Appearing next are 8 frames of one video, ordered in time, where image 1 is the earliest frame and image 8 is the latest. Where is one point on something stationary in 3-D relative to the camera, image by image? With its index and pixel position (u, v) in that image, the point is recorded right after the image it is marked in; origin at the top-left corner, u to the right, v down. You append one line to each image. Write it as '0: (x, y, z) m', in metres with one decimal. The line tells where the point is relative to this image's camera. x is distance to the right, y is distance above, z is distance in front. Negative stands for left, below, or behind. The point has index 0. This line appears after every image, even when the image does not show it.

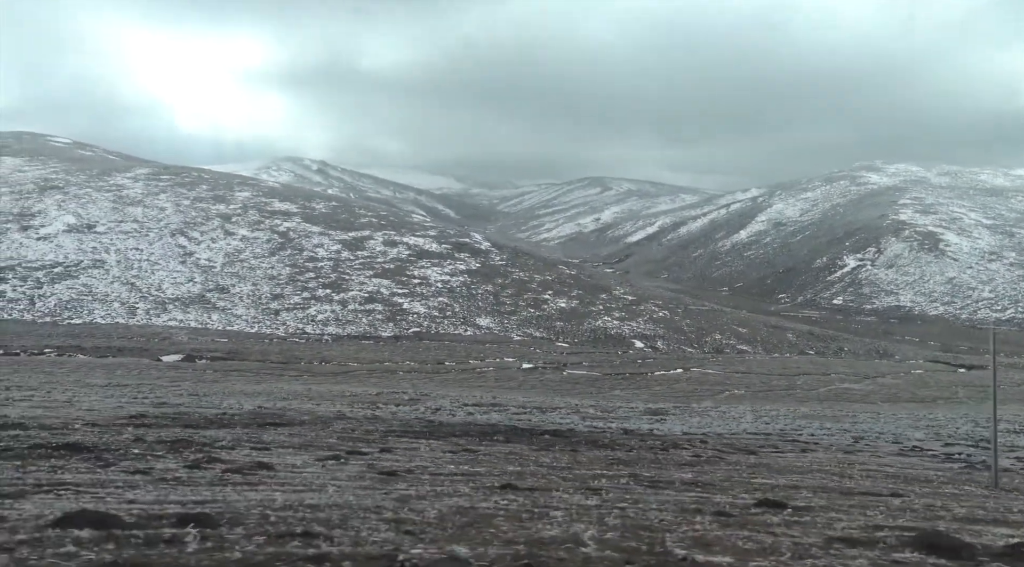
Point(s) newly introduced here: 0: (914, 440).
0: (+6.6, -2.6, +17.4) m
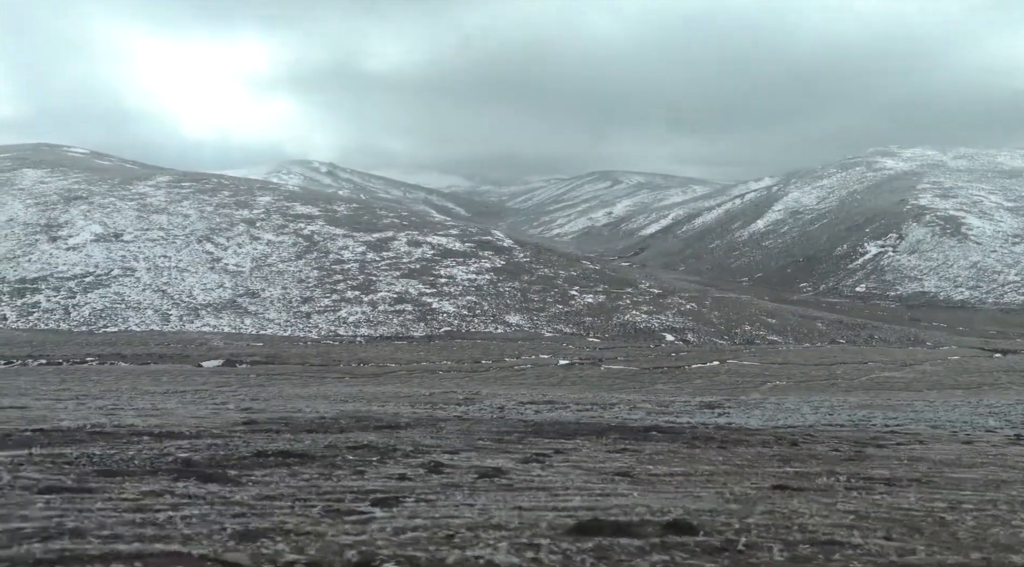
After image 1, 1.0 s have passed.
0: (+7.9, -2.3, +17.3) m
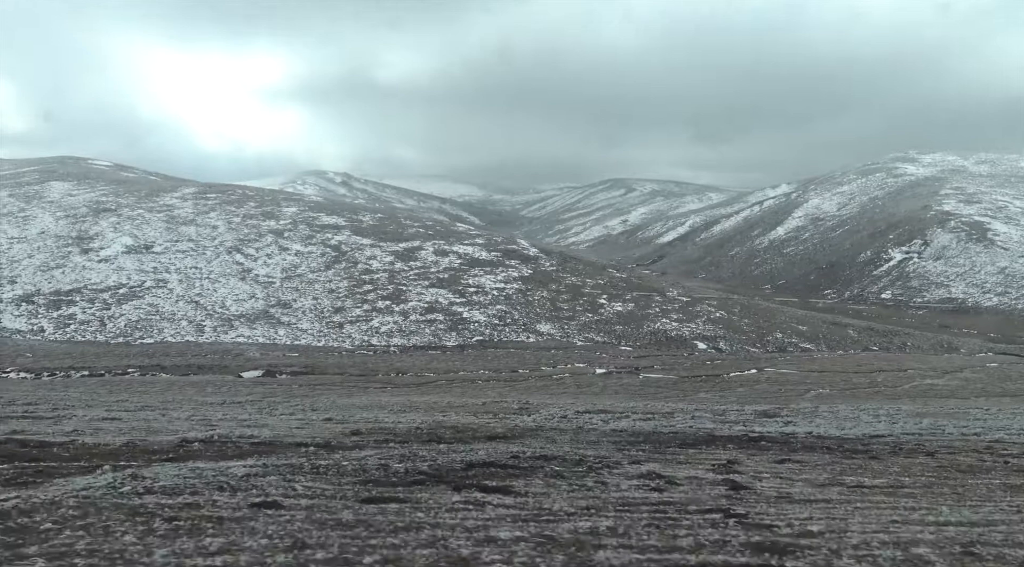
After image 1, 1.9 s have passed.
0: (+9.1, -2.4, +17.1) m
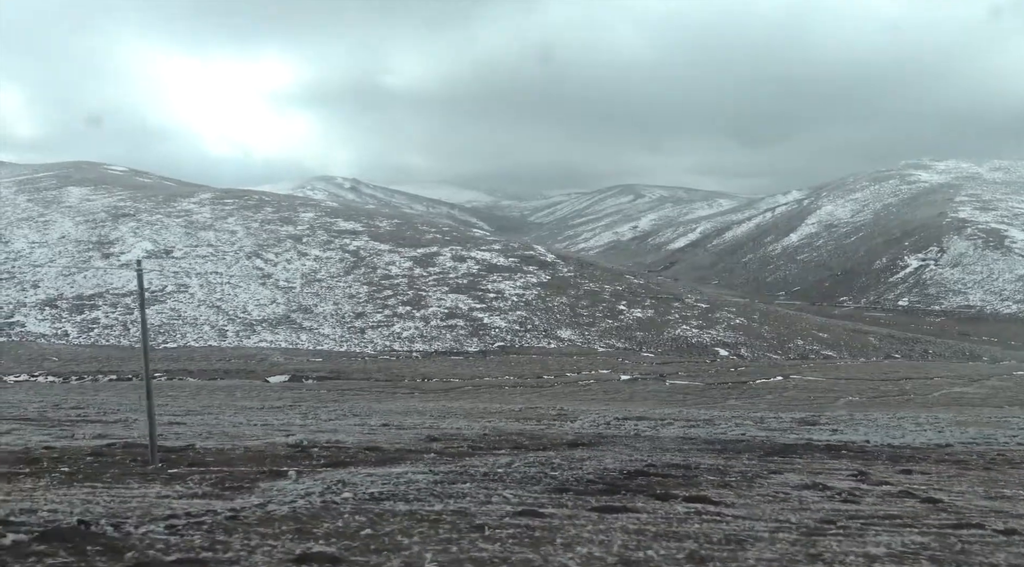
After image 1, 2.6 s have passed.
0: (+9.9, -2.6, +16.9) m
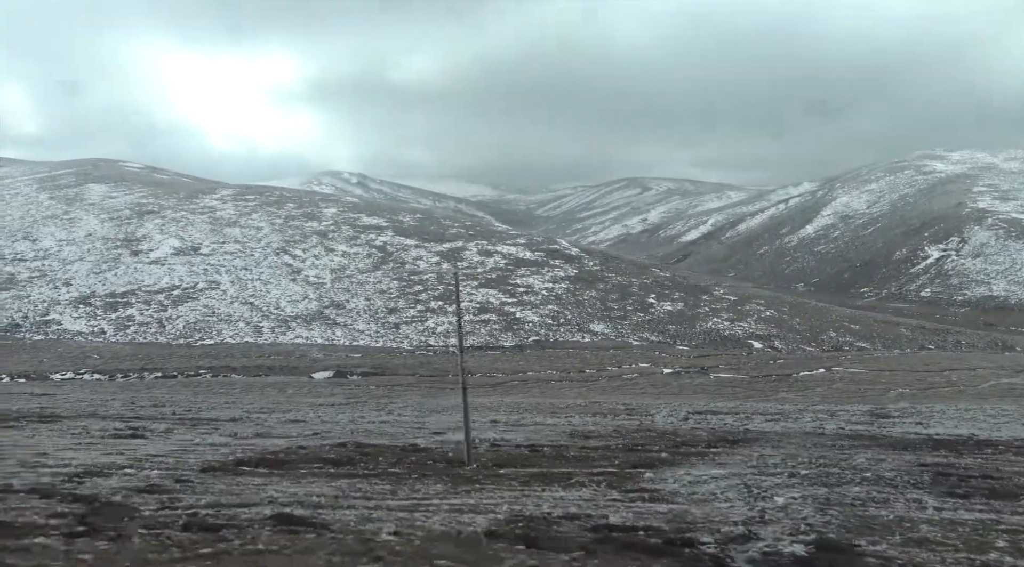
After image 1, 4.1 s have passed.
0: (+11.5, -2.4, +16.6) m
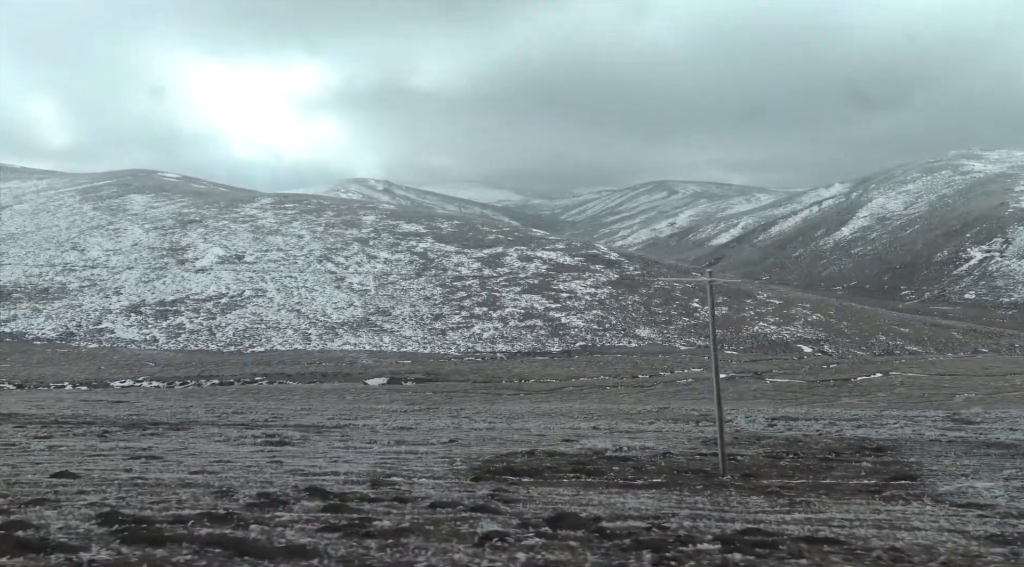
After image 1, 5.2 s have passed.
0: (+13.1, -2.4, +16.1) m
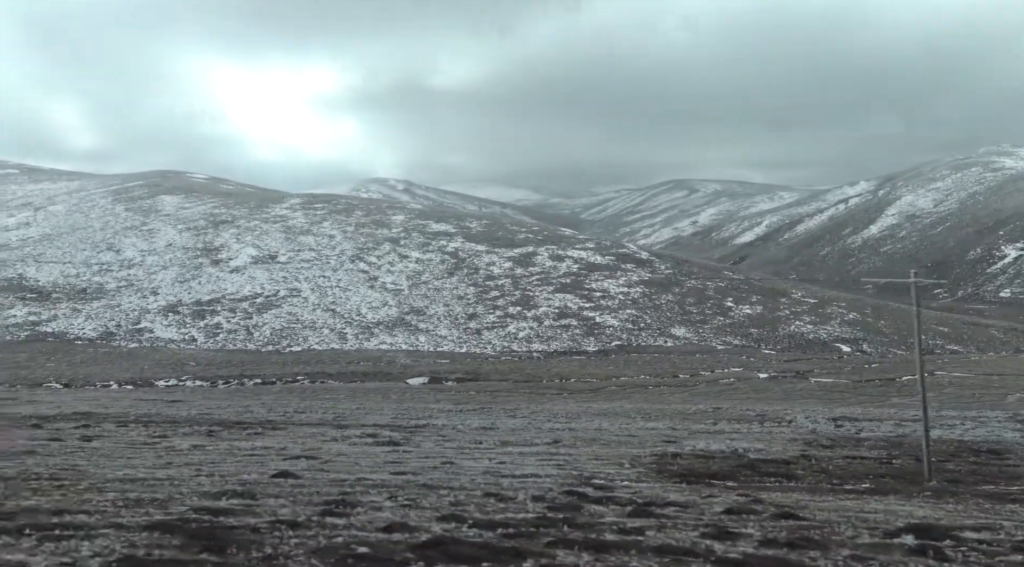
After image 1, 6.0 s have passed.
0: (+14.2, -2.4, +15.6) m
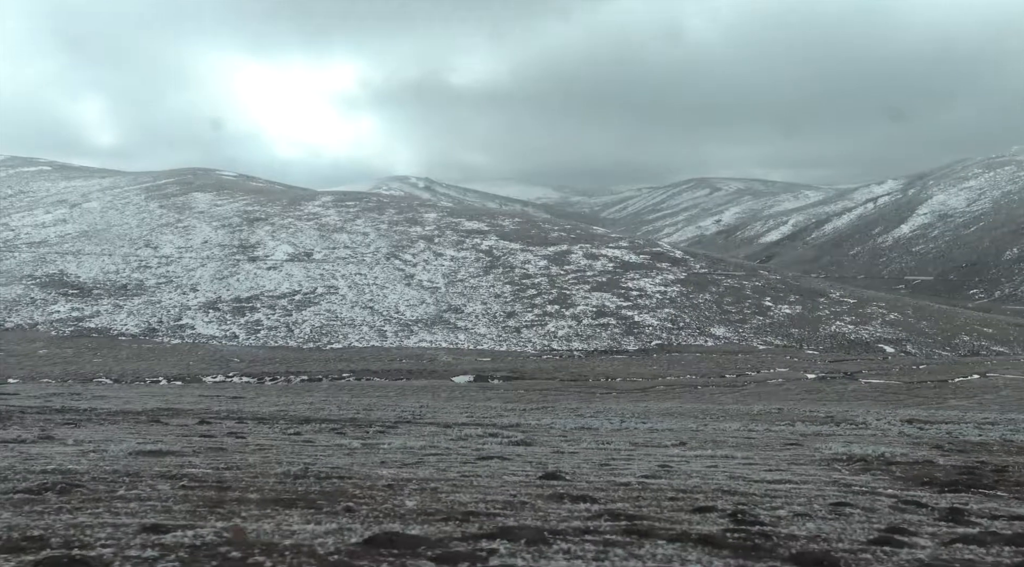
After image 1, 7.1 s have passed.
0: (+15.6, -2.4, +15.1) m
